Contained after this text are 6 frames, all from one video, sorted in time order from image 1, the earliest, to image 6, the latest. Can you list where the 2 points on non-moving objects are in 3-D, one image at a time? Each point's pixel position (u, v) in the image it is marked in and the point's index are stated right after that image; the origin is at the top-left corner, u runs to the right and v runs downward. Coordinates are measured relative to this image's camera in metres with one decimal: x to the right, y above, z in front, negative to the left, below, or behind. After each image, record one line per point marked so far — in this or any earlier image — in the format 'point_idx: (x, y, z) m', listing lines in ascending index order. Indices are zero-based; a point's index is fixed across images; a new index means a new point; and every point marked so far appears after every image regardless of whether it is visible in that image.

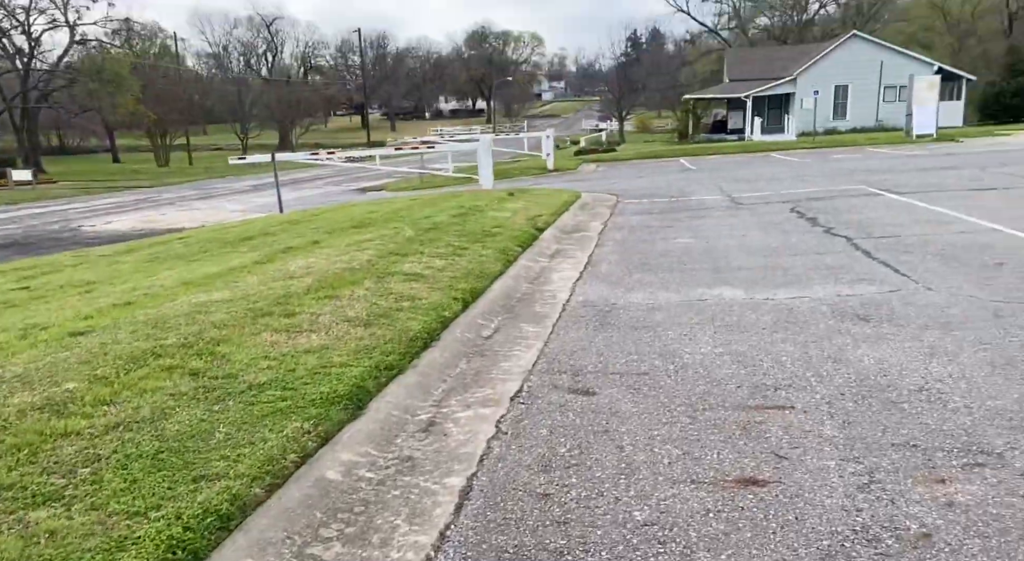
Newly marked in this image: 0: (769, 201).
0: (+3.7, +1.2, +10.9) m
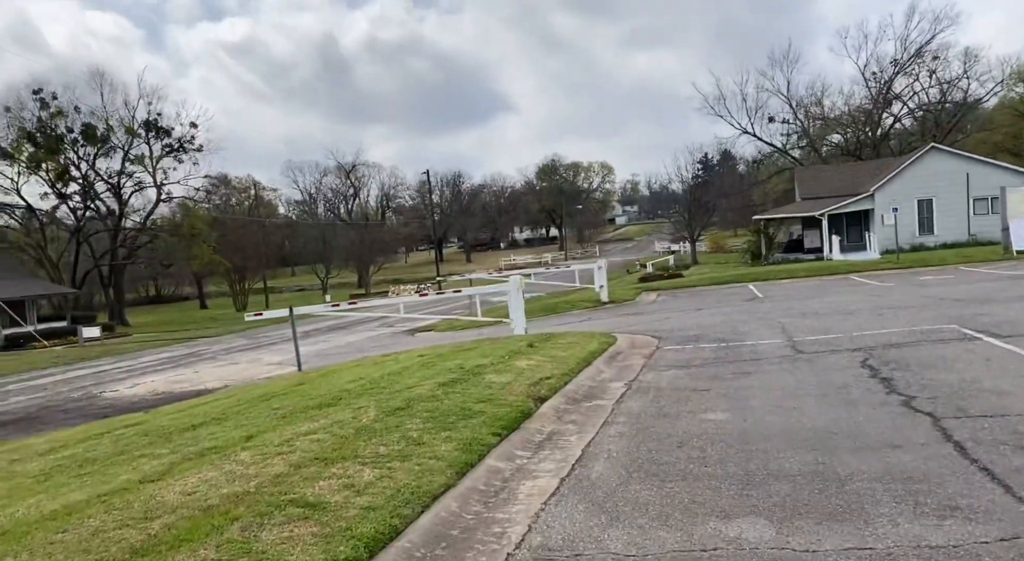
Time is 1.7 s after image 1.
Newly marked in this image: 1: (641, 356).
0: (+3.9, -0.8, +9.1) m
1: (+1.7, -1.0, +9.9) m
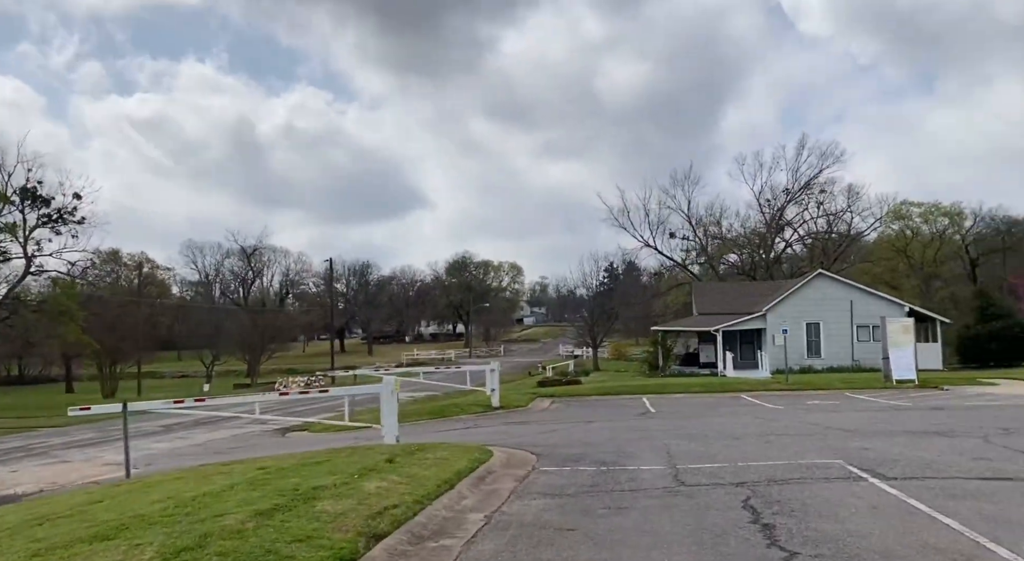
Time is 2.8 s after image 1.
0: (+2.3, -2.3, +8.5) m
1: (0.0, -2.4, +9.0) m
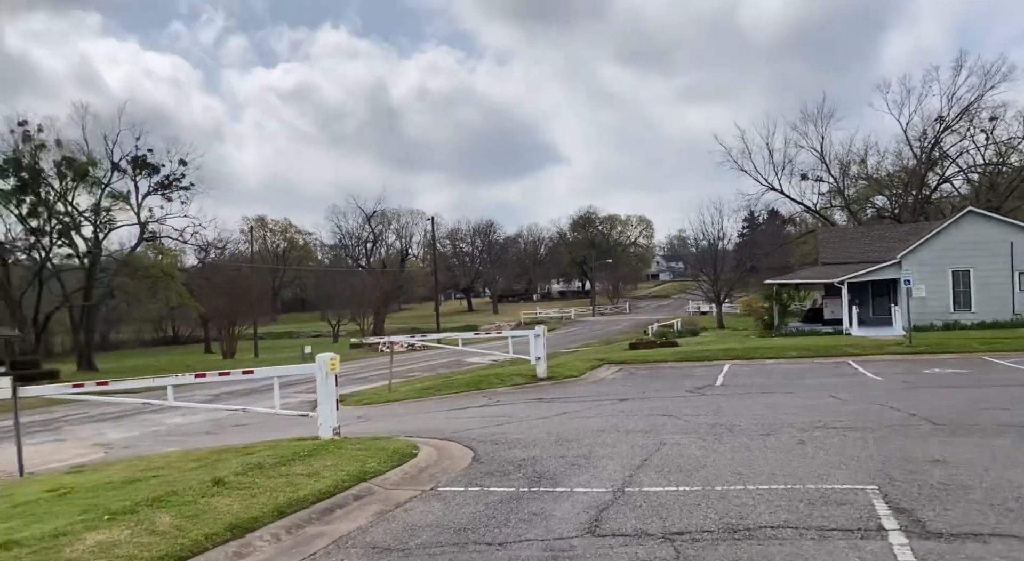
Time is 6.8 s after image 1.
0: (+1.0, -1.8, +5.5) m
1: (-1.1, -2.0, +6.4) m
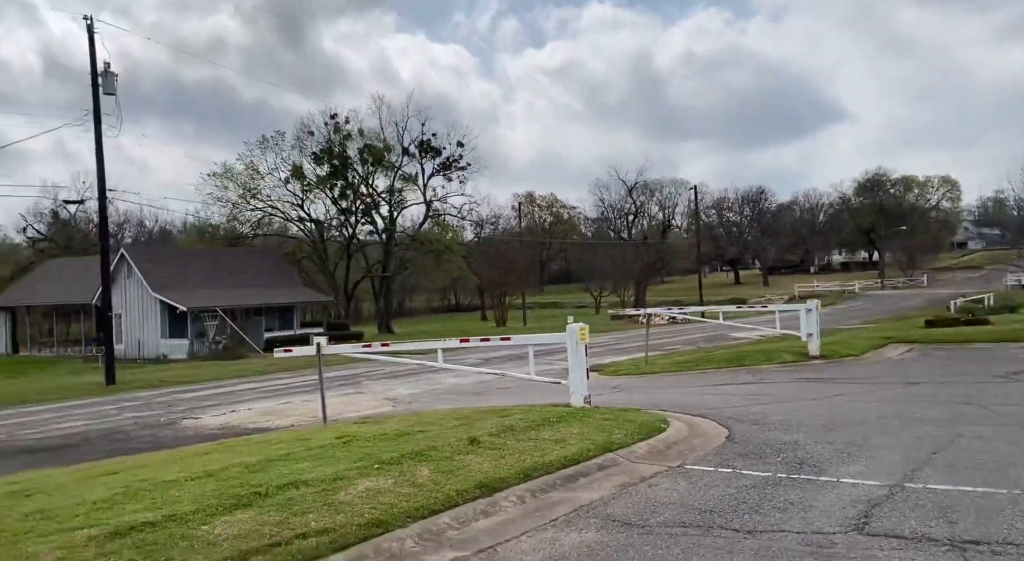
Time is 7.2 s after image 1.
0: (+2.7, -1.6, +4.7) m
1: (+1.0, -1.7, +6.4) m
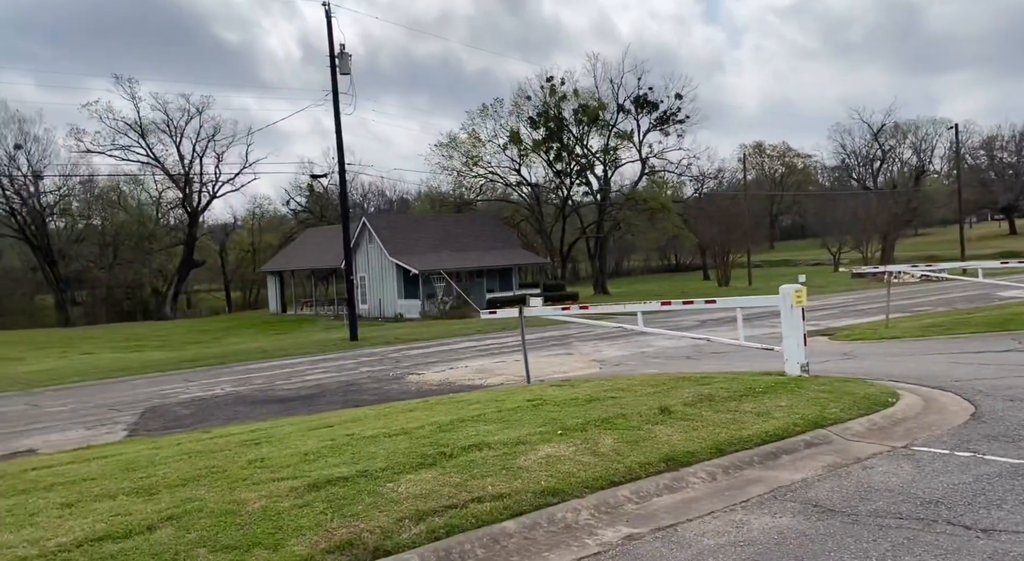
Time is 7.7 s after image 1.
0: (+3.7, -1.3, +3.7) m
1: (+2.5, -1.4, +5.7) m
